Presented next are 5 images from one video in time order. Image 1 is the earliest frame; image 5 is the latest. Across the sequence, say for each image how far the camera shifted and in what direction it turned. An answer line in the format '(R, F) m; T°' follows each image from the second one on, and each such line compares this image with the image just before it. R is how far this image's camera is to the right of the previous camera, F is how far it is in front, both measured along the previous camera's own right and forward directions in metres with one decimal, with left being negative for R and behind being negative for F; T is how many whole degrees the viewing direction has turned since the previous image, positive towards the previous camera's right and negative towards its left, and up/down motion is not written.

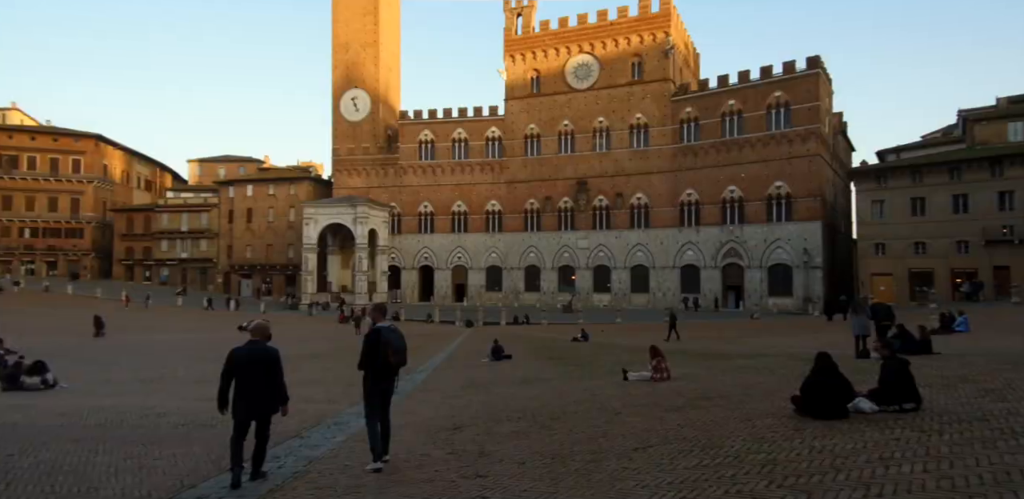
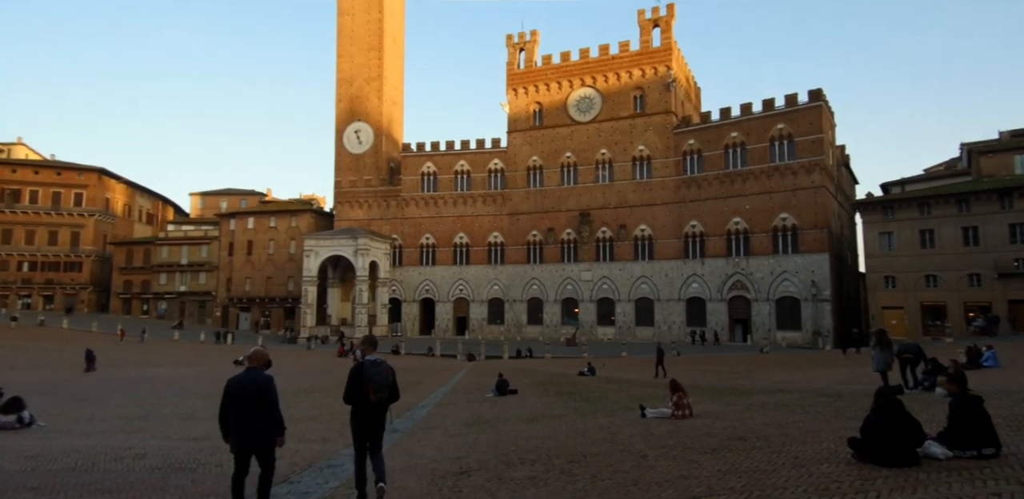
(-0.1, +0.6) m; 0°
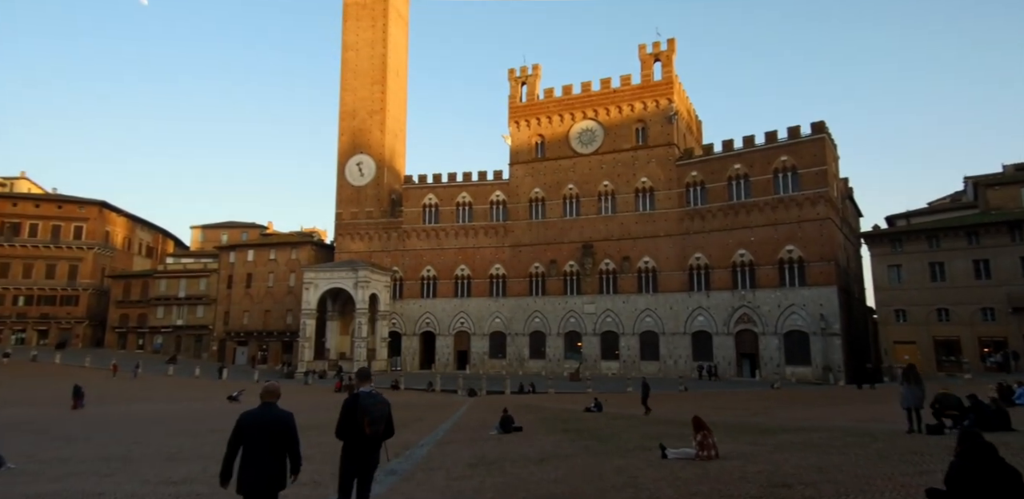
(-0.1, +0.6) m; 0°
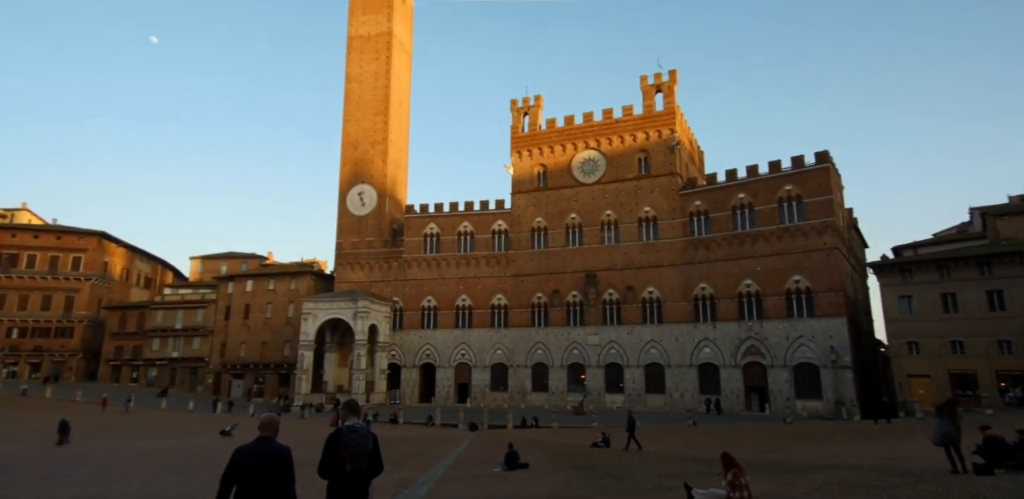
(-0.1, +0.7) m; 0°
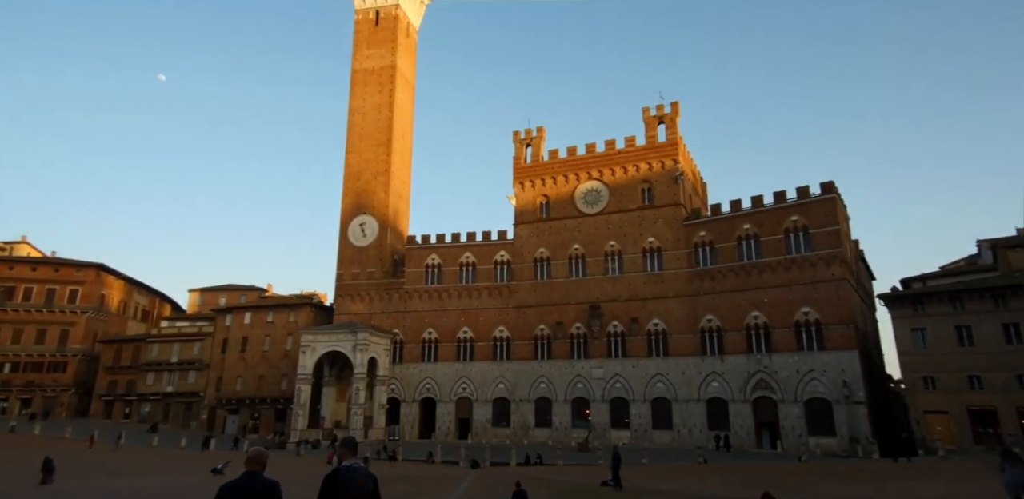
(-0.1, +0.7) m; 0°
